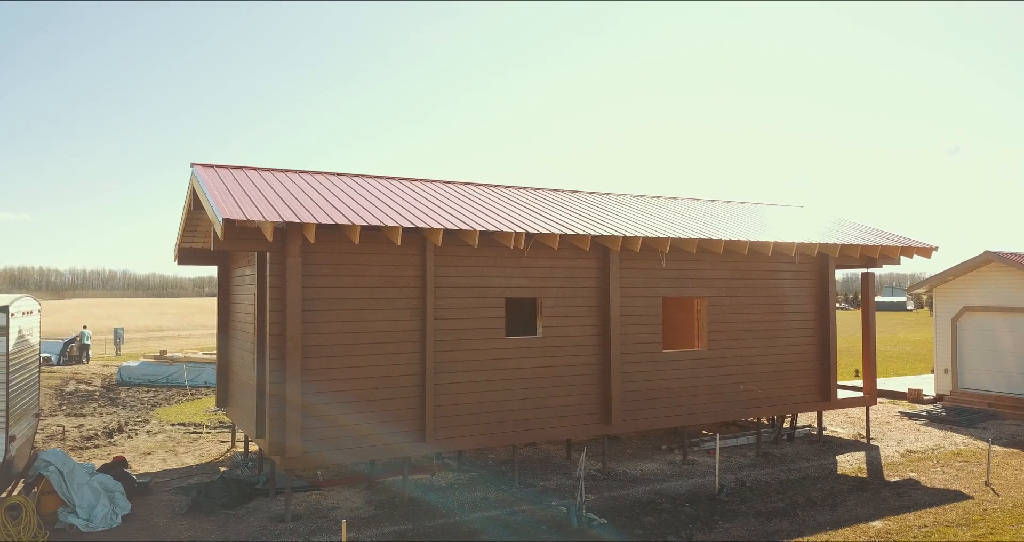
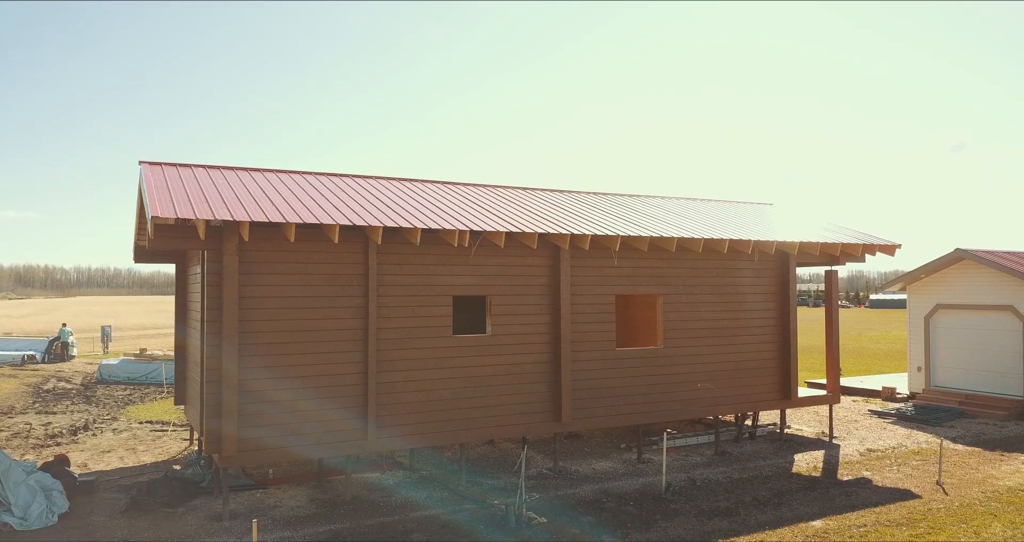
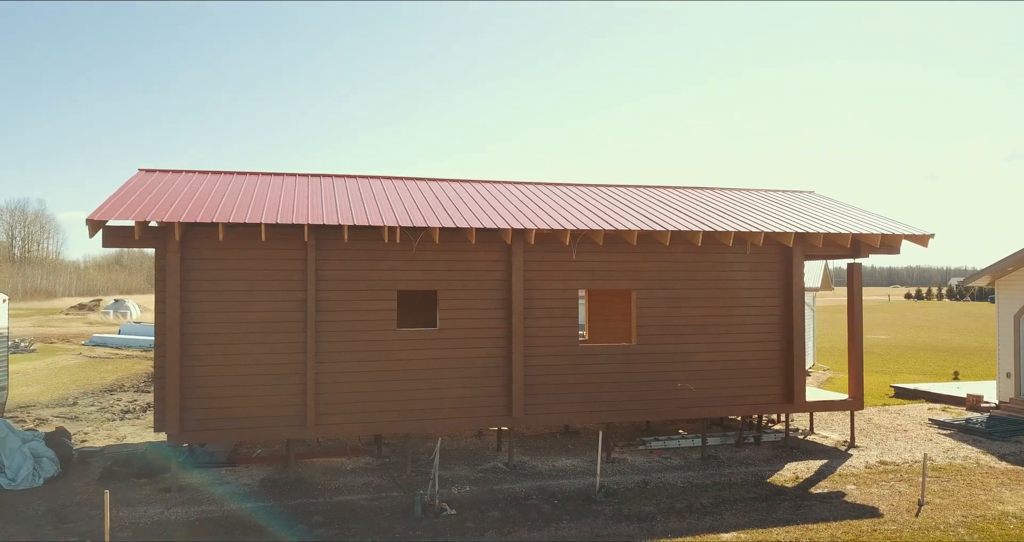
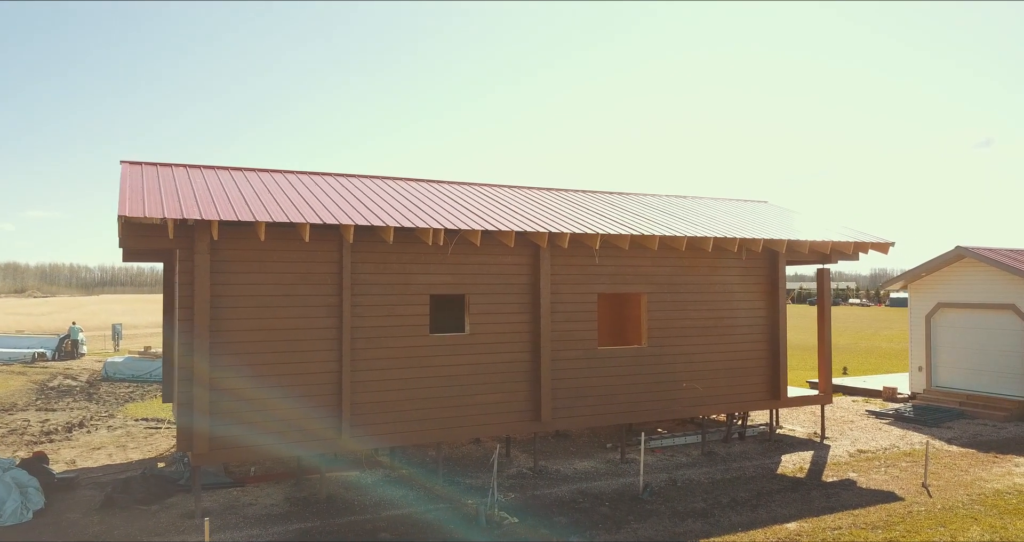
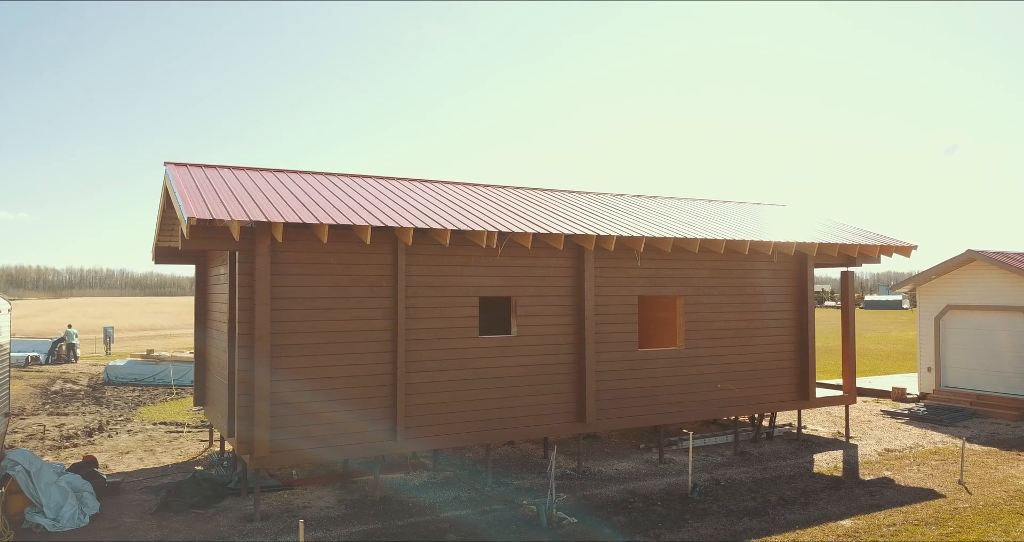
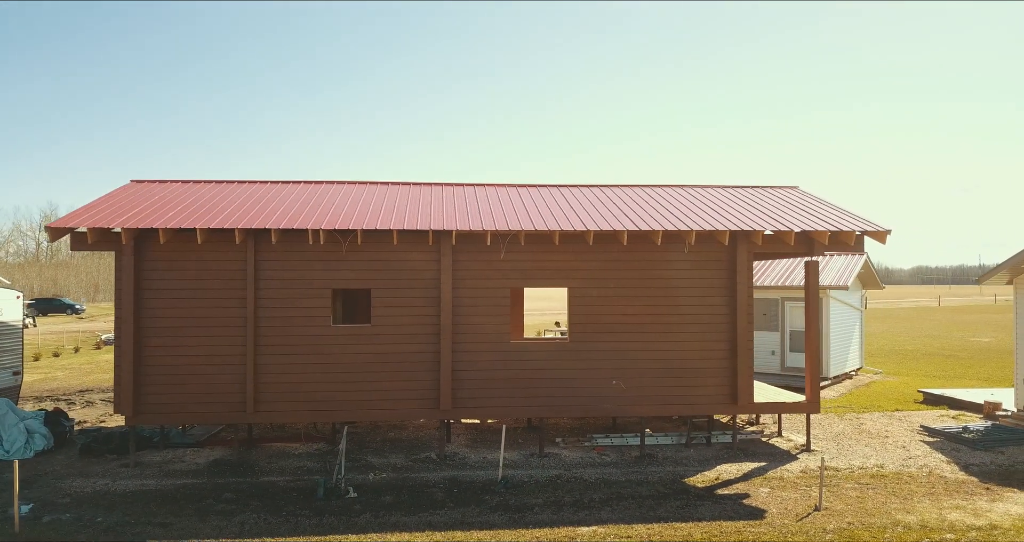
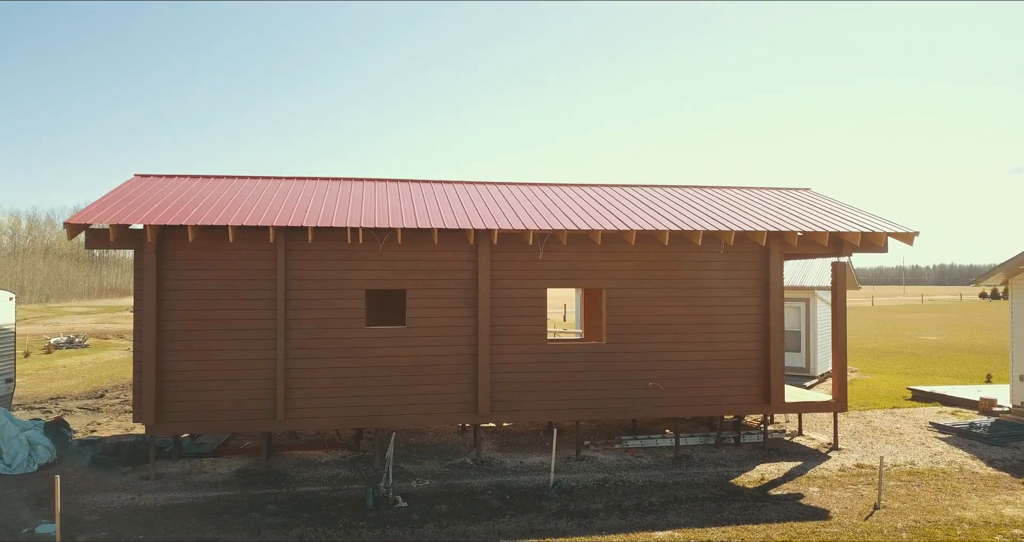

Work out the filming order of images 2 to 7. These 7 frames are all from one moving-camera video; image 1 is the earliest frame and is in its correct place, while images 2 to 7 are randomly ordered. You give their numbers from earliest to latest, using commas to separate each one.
5, 2, 4, 3, 7, 6
